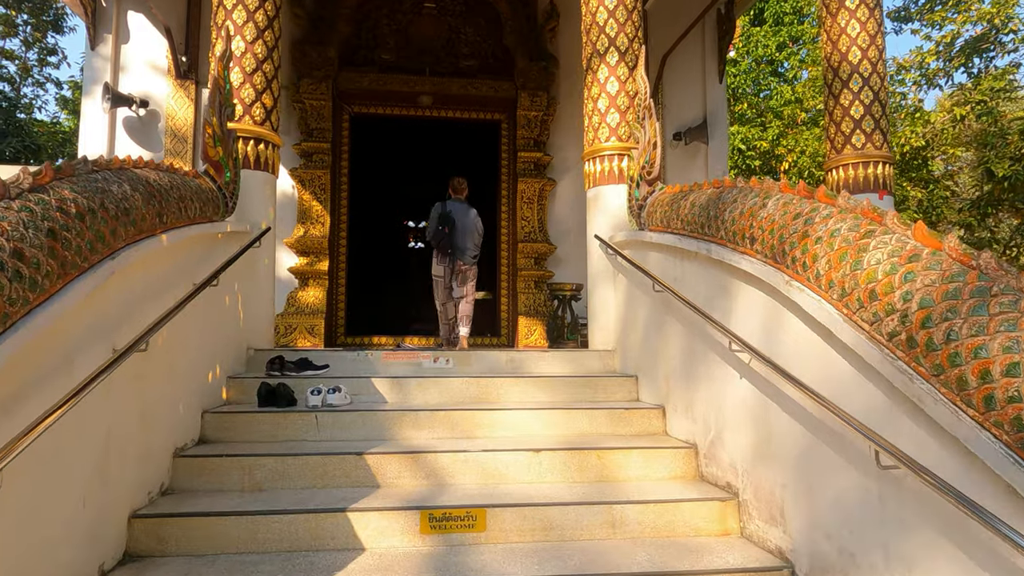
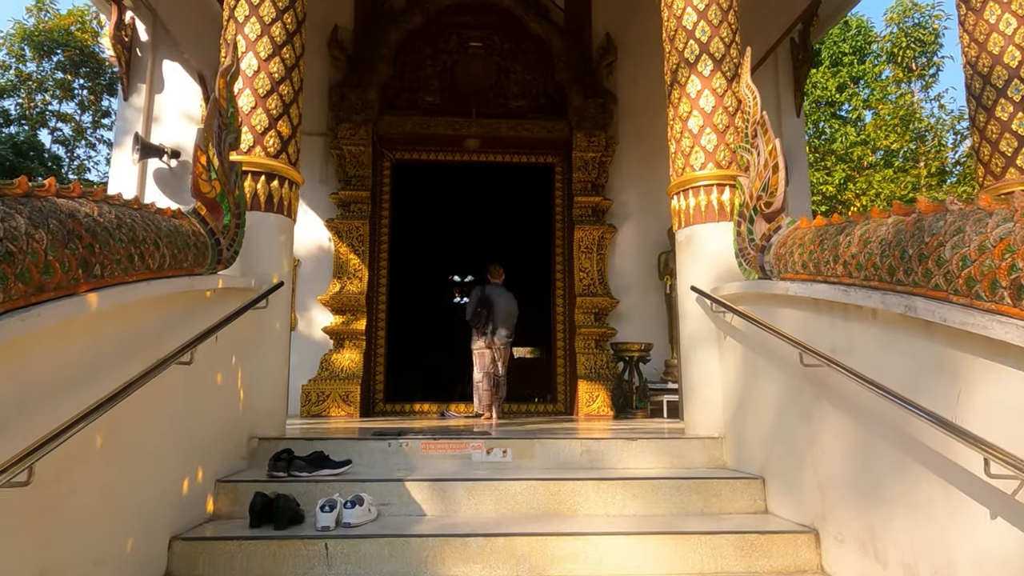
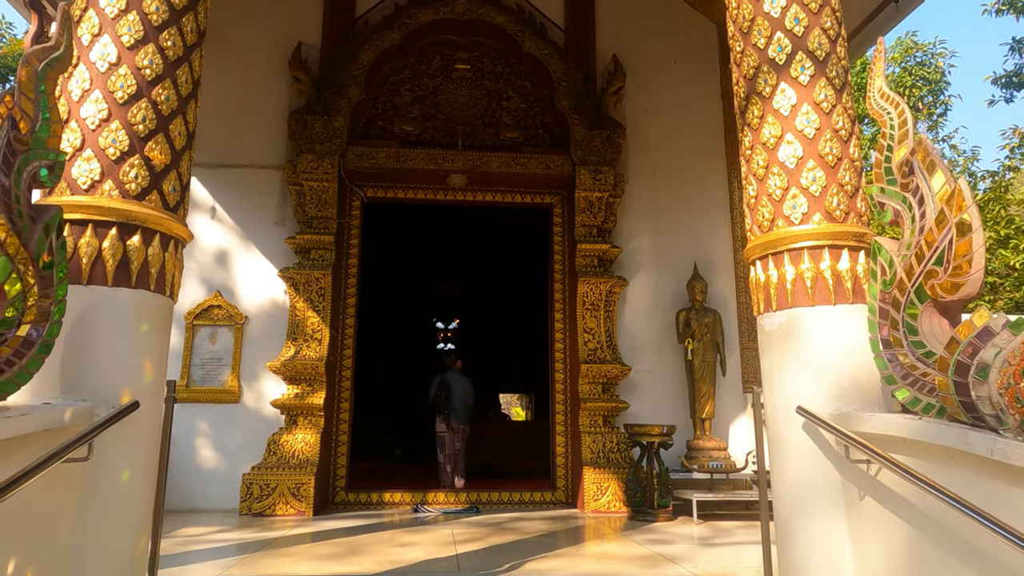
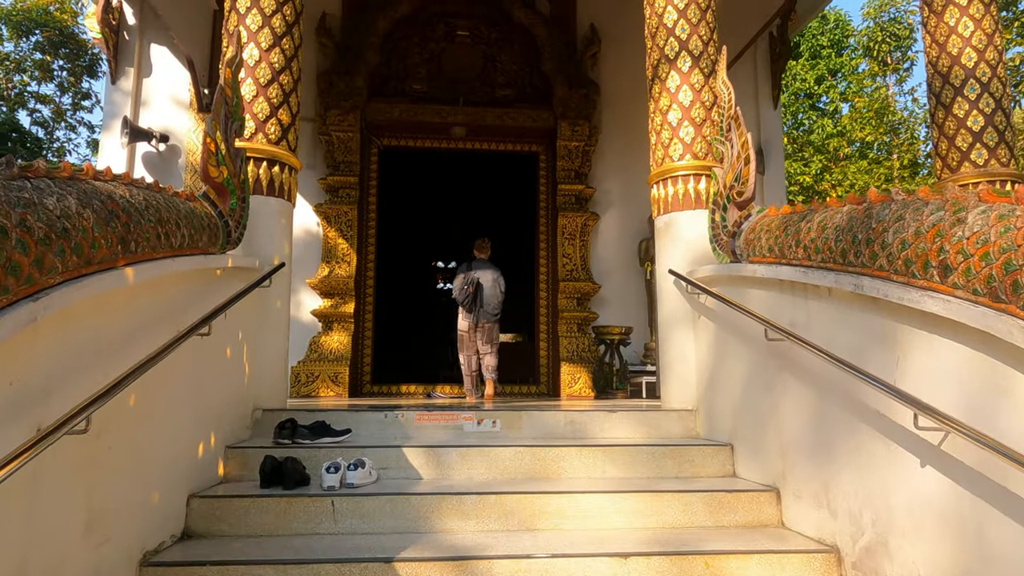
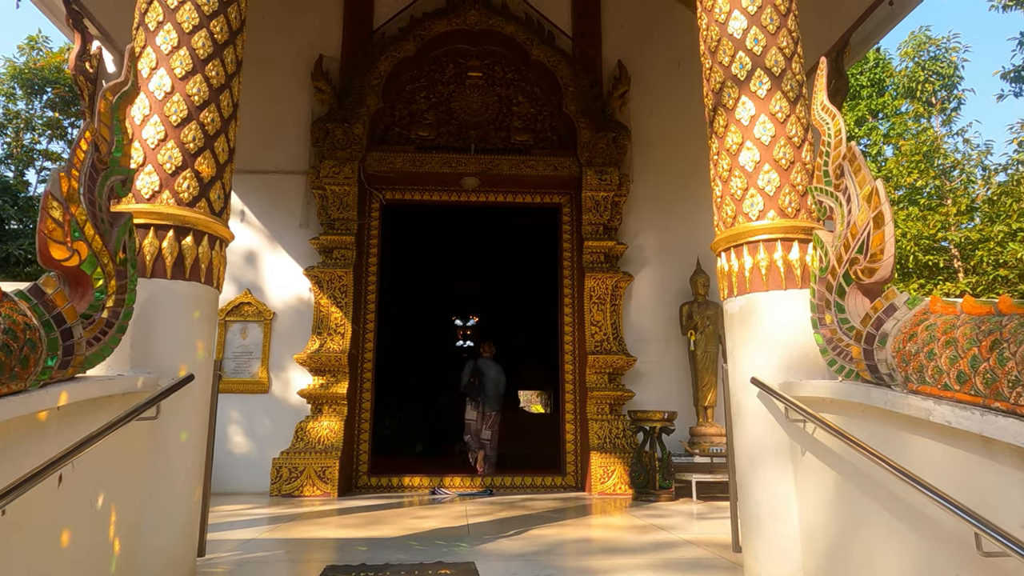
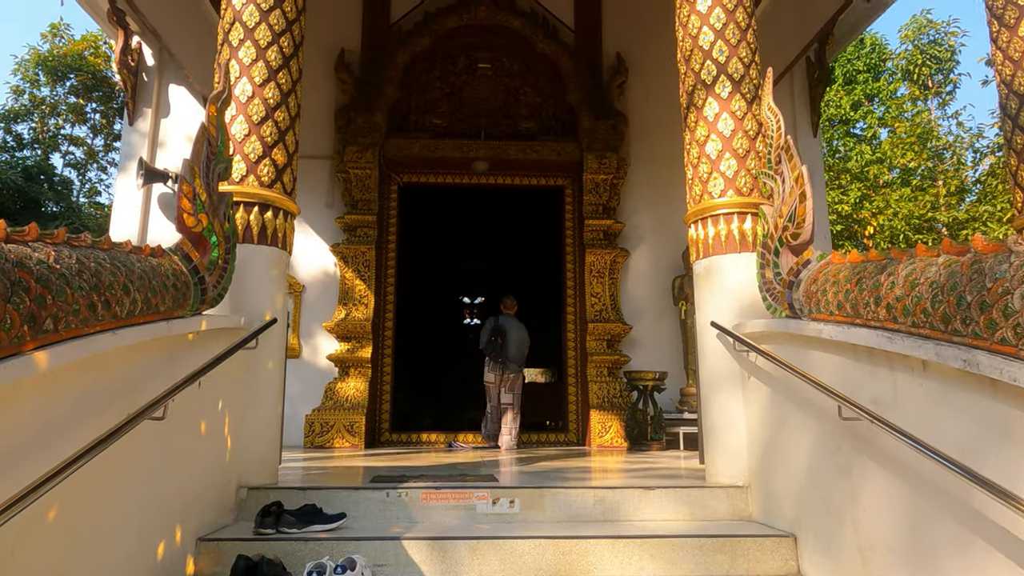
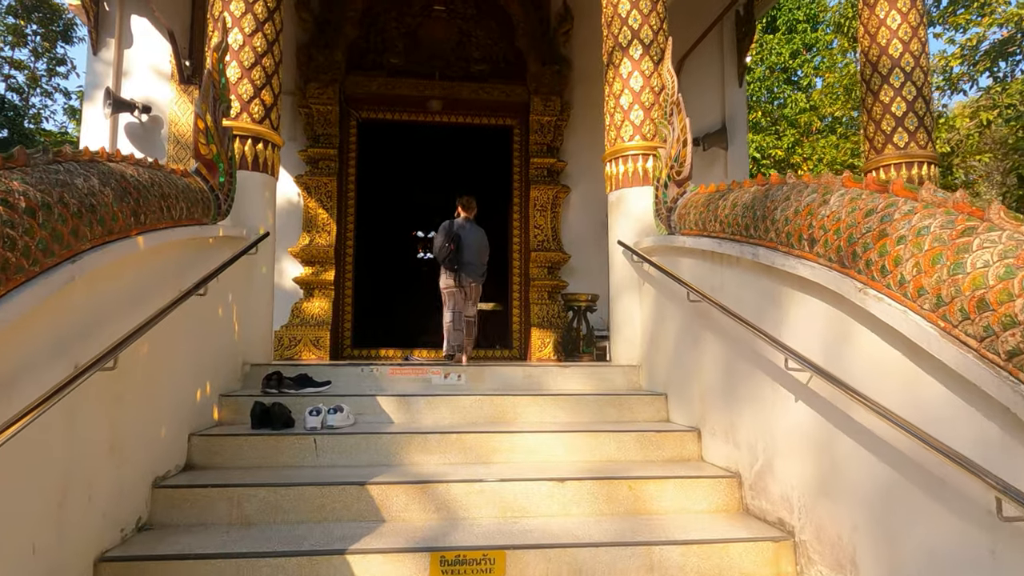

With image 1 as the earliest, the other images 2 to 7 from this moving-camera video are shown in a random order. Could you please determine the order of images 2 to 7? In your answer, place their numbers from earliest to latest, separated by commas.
7, 4, 2, 6, 5, 3
